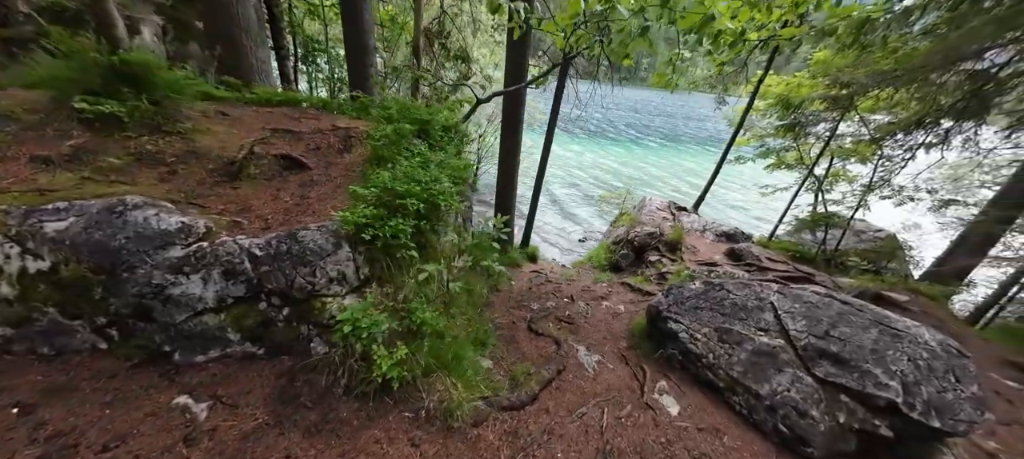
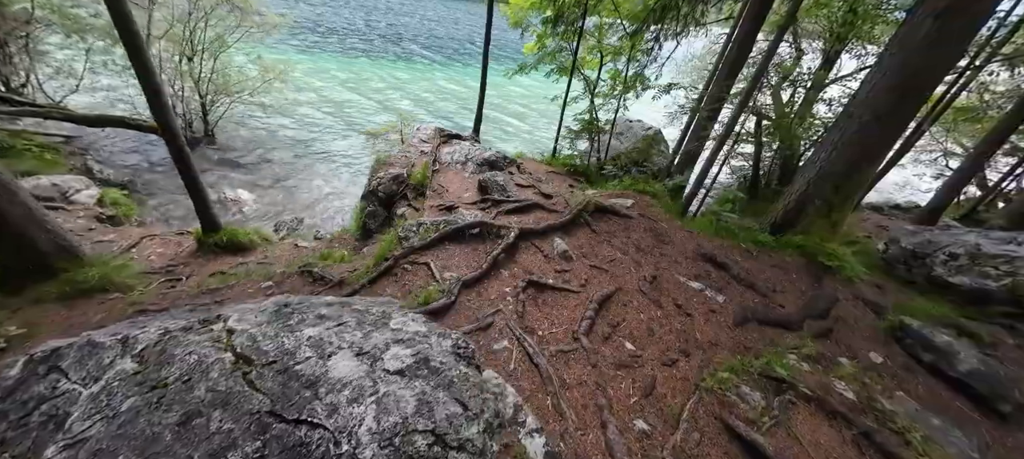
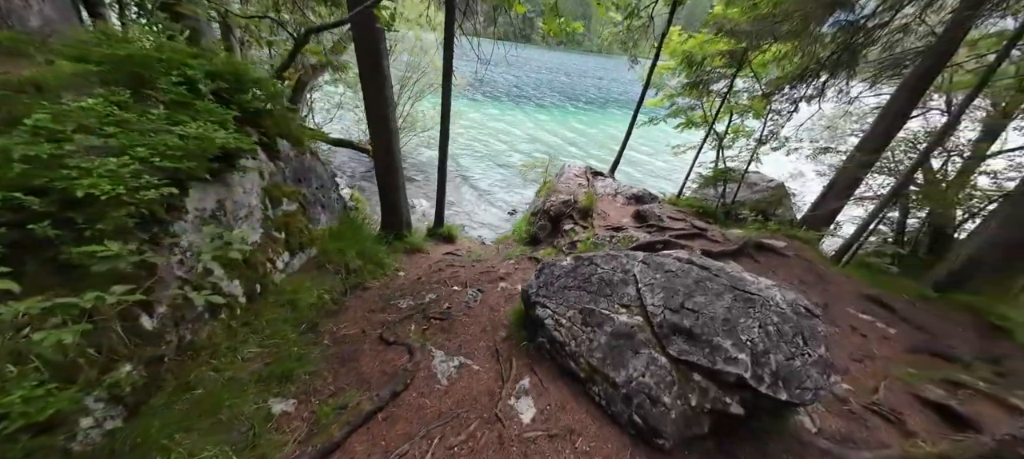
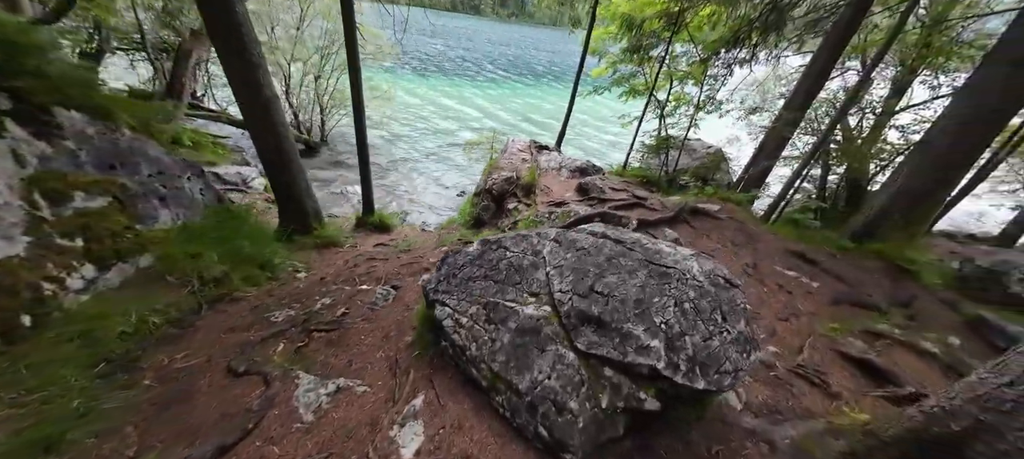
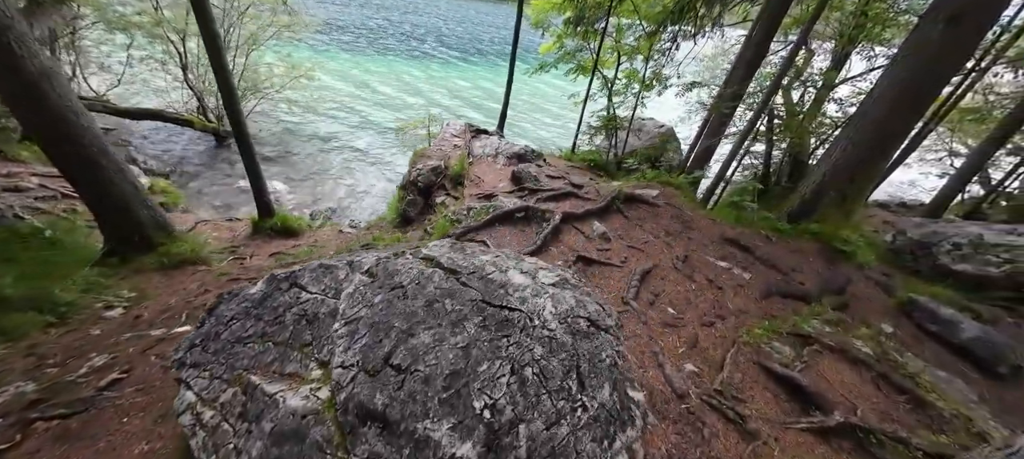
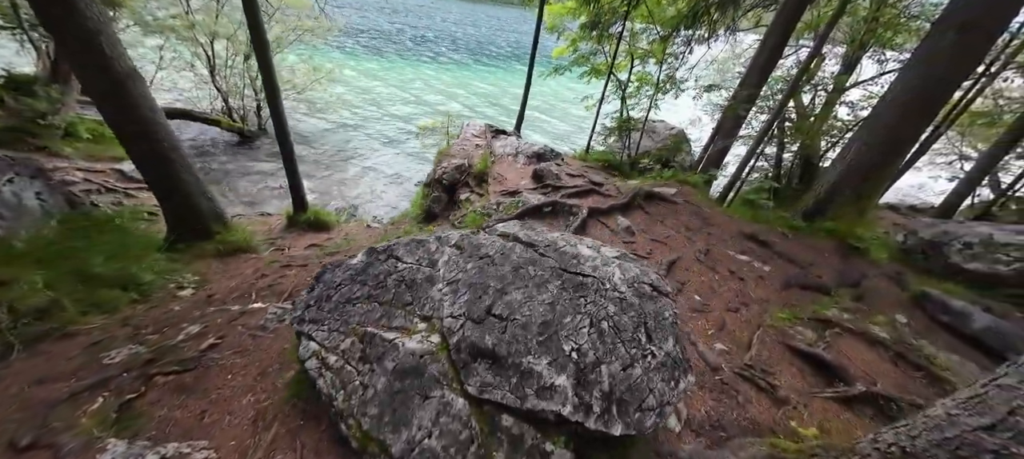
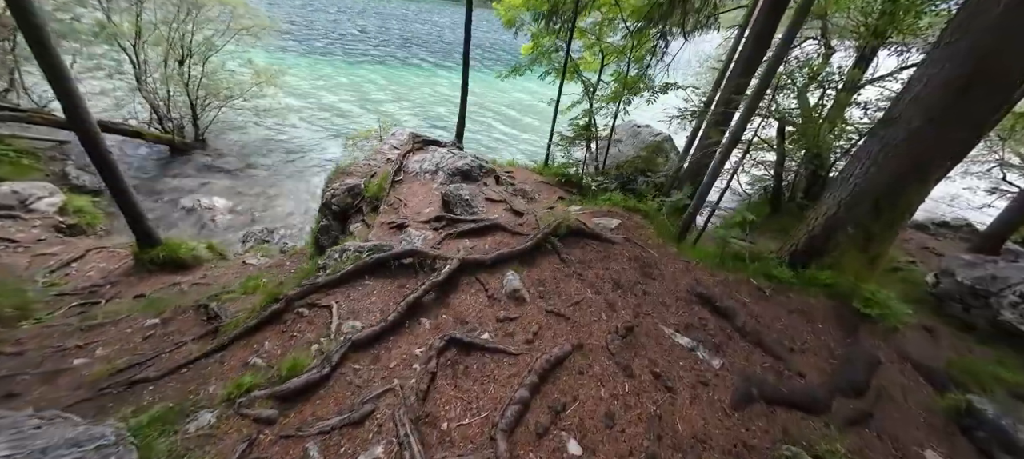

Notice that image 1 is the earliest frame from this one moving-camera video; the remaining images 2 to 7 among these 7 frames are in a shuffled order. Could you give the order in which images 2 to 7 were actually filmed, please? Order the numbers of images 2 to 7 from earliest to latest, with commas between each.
3, 4, 6, 5, 2, 7
